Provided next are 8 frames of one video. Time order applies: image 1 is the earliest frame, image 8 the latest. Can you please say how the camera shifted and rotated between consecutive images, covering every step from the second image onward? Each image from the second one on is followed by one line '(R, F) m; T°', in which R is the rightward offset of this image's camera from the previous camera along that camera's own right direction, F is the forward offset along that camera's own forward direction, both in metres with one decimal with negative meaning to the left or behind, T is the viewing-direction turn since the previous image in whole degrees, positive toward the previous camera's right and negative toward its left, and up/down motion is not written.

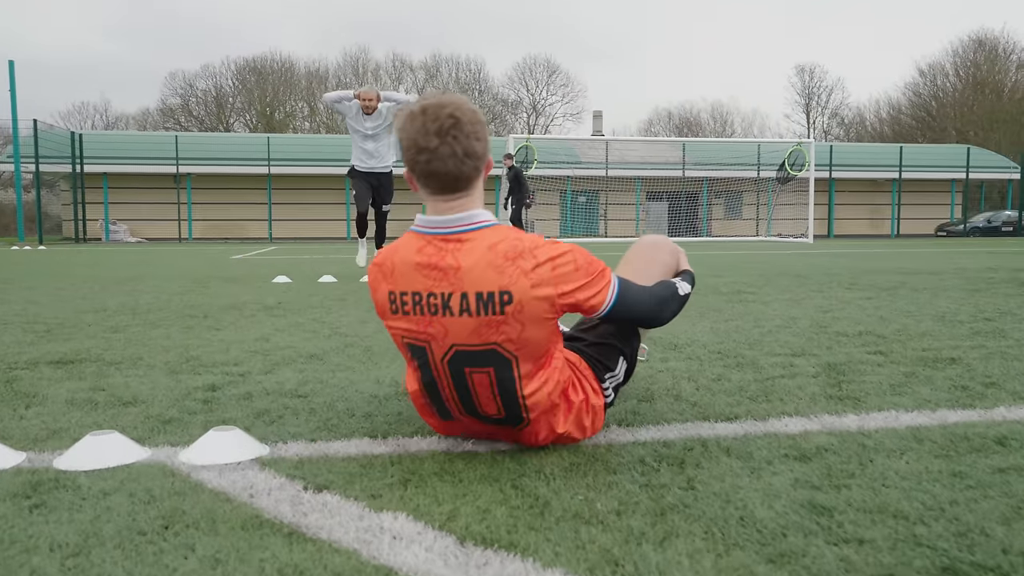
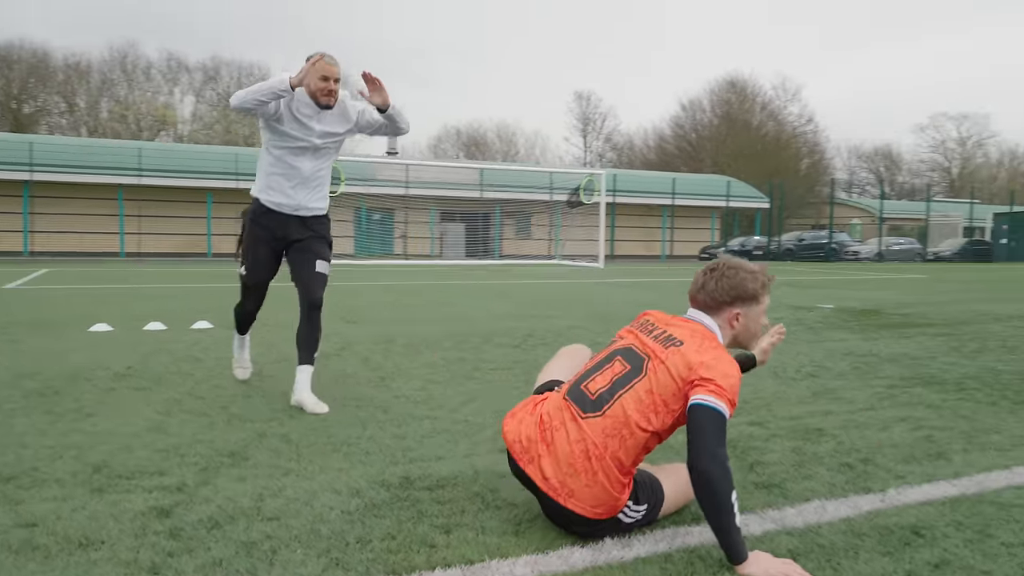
(-0.5, 0.0) m; +15°
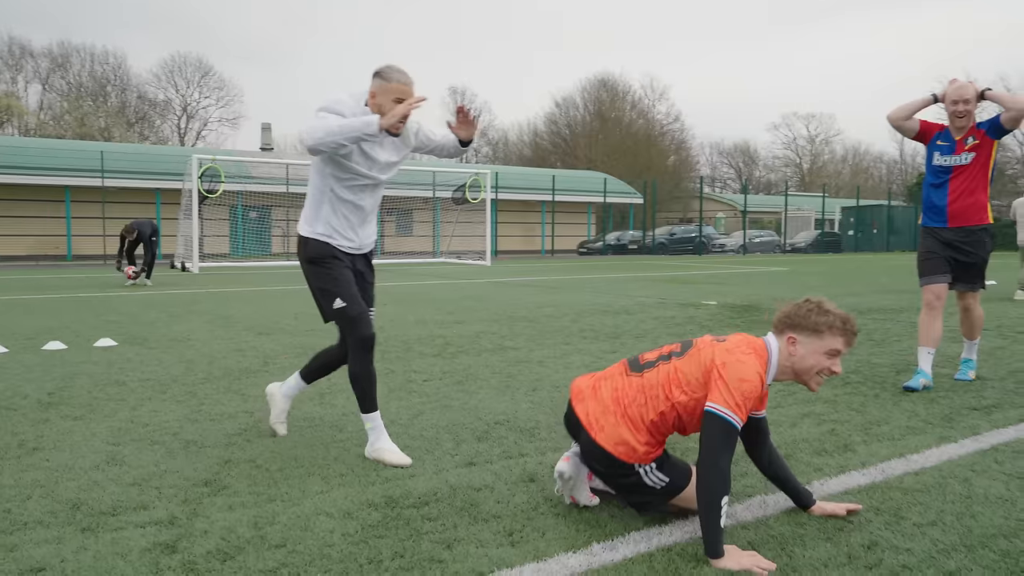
(-0.3, -0.2) m; +9°
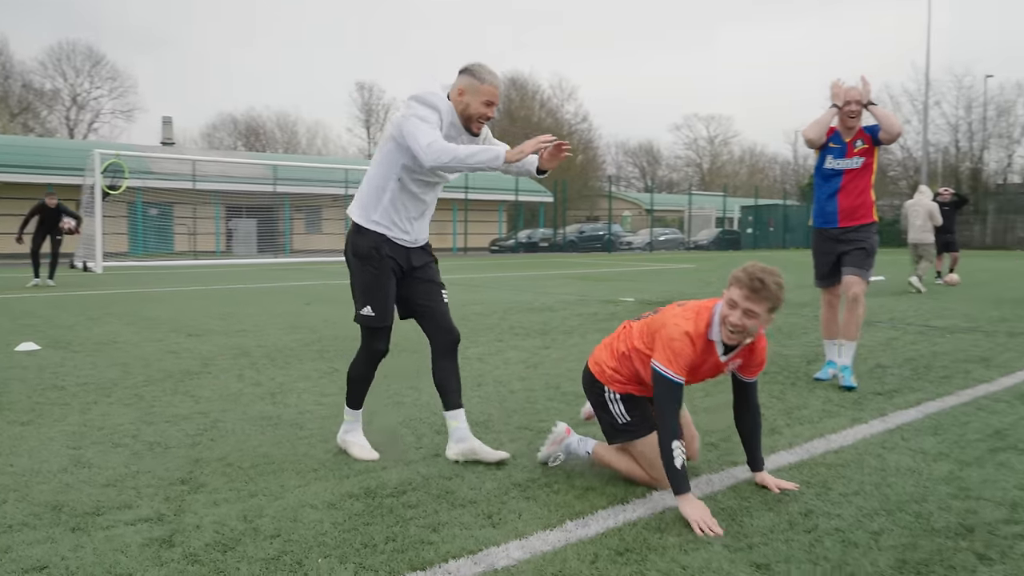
(-0.2, -0.2) m; +7°
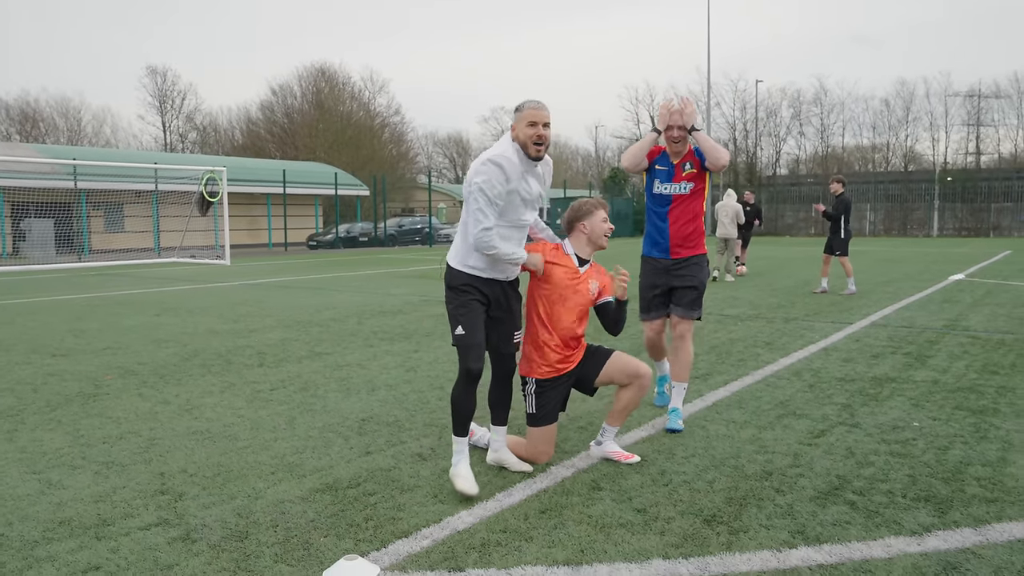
(-0.5, -0.7) m; +13°
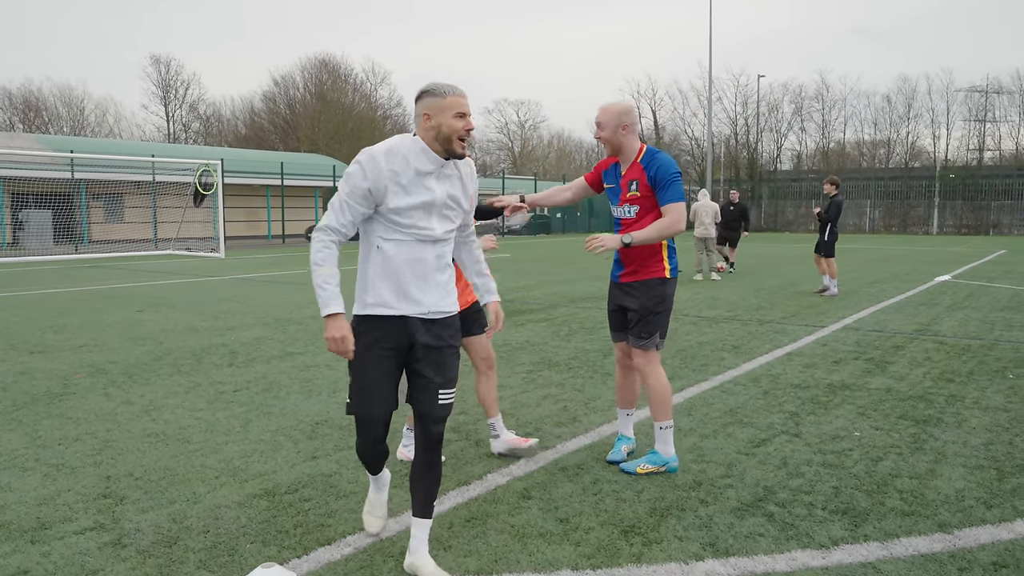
(+0.3, -0.1) m; 0°
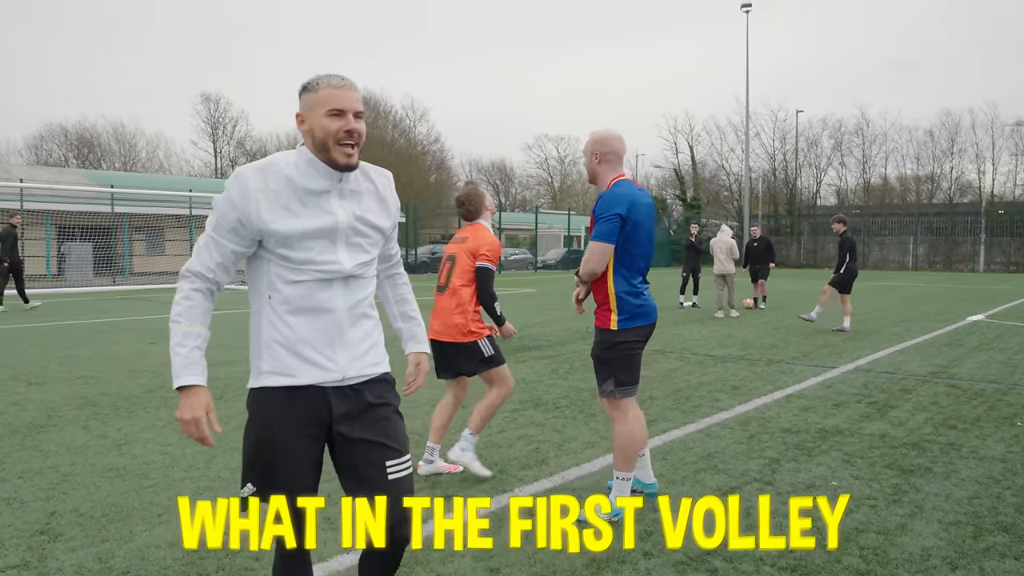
(+0.4, +0.1) m; -3°
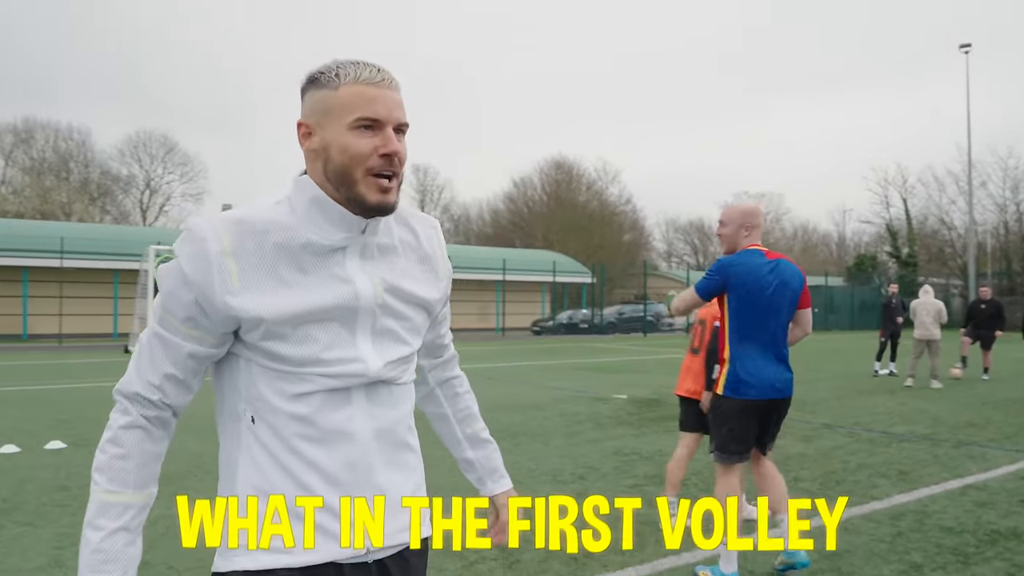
(+0.6, +0.3) m; -14°
